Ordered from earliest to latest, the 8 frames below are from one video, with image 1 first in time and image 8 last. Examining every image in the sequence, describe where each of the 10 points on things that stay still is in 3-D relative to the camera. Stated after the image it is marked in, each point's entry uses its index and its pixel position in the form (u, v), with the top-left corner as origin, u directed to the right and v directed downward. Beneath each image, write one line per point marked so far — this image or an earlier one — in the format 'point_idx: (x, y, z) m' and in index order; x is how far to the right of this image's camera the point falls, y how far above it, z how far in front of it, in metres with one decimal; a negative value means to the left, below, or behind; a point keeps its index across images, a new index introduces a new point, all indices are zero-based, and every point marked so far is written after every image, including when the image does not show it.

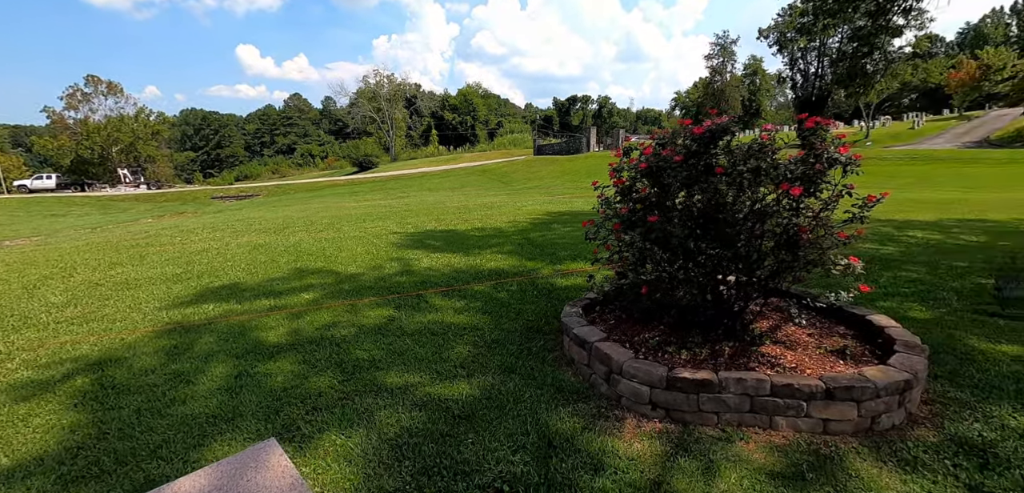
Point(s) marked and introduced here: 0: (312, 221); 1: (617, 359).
0: (-4.0, +0.5, +10.2) m
1: (+0.4, -0.5, +2.1) m
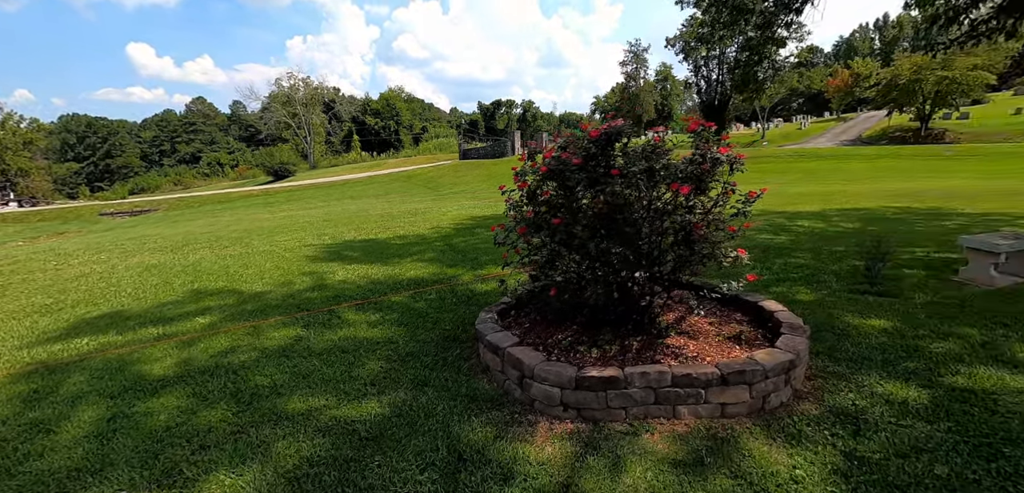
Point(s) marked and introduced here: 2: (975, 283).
0: (-5.6, +0.2, +9.4) m
1: (+0.1, -0.5, +2.1) m
2: (+4.2, -0.3, +4.5) m
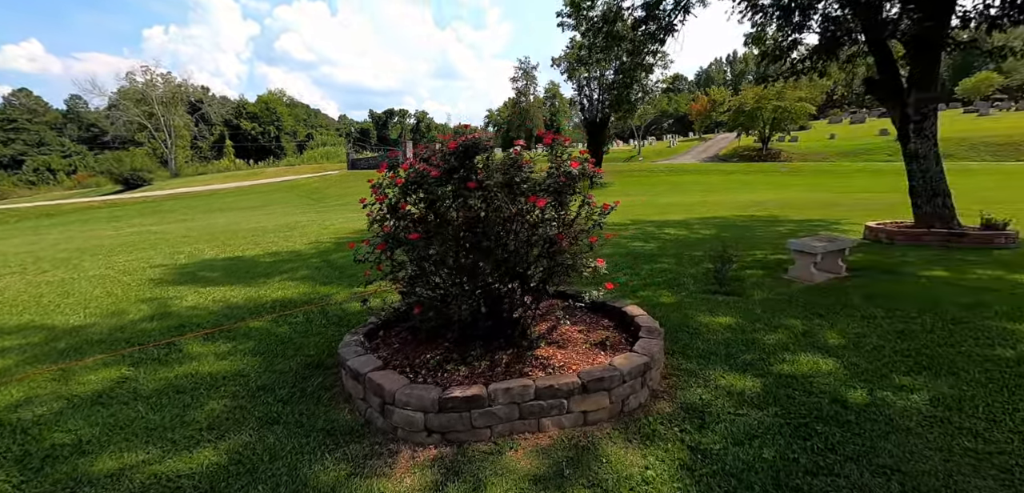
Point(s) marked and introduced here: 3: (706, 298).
0: (-7.6, -0.2, +7.9) m
1: (-0.5, -0.6, +2.0) m
2: (+3.0, -0.3, +5.2) m
3: (+1.7, -0.5, +4.5) m
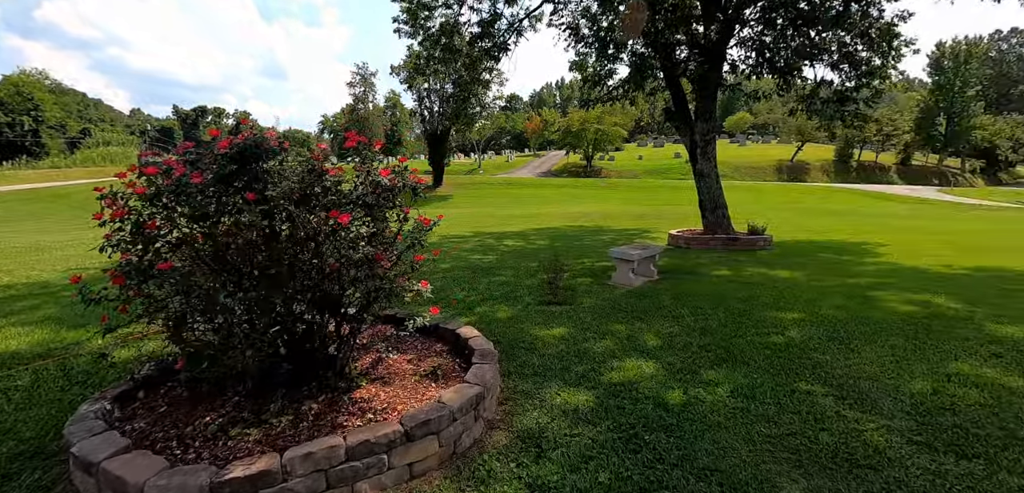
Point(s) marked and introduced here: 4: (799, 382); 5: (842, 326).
0: (-9.7, -0.7, +4.8) m
1: (-1.1, -0.7, +1.5) m
2: (+1.2, -0.4, +5.6) m
3: (+0.2, -0.6, +4.5) m
4: (+1.7, -0.8, +2.9) m
5: (+2.6, -0.6, +3.9) m
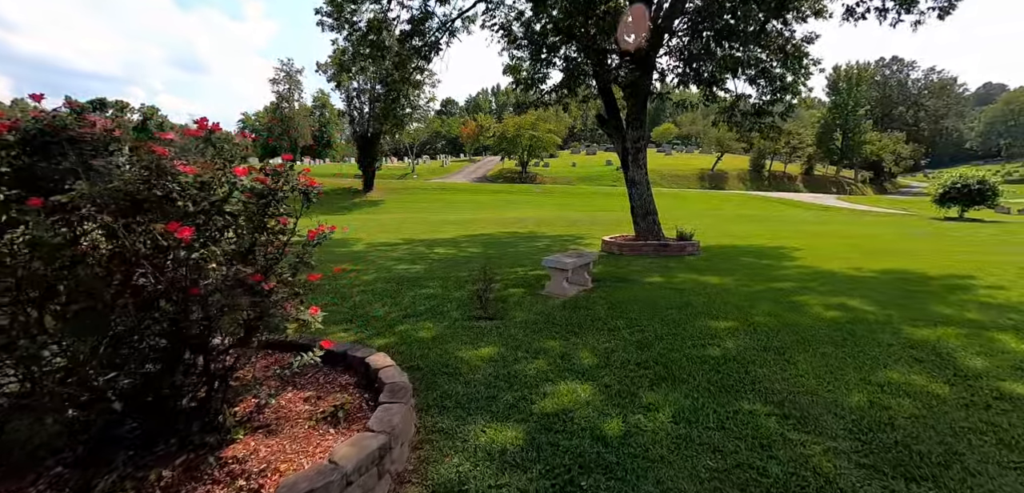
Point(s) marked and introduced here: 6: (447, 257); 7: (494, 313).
0: (-10.3, -0.9, +3.2) m
1: (-1.3, -0.7, +0.9) m
2: (+0.5, -0.5, +5.4) m
3: (-0.4, -0.7, +4.1) m
4: (+1.2, -0.8, +2.7) m
5: (+2.0, -0.7, +3.8) m
6: (-1.1, -0.2, +8.6) m
7: (-0.2, -0.6, +4.5) m
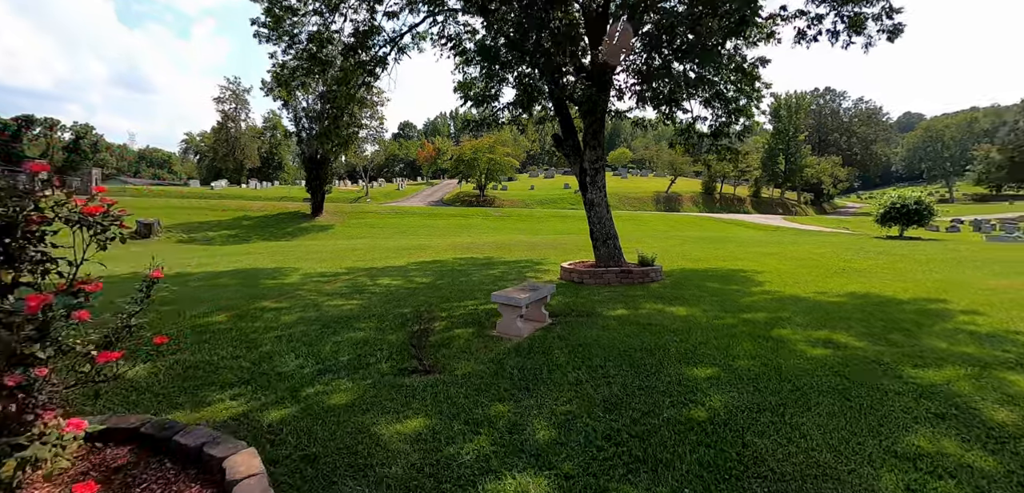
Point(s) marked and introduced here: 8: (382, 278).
0: (-10.6, -1.2, +1.6) m
1: (-1.5, -0.9, +0.1) m
2: (0.0, -0.8, +4.6) m
3: (-0.8, -0.9, +3.3) m
4: (+0.9, -1.0, +2.0) m
5: (+1.6, -0.9, +3.2) m
6: (-1.9, -0.6, +7.7) m
7: (-0.6, -0.9, +3.8) m
8: (-2.4, -0.6, +9.0) m
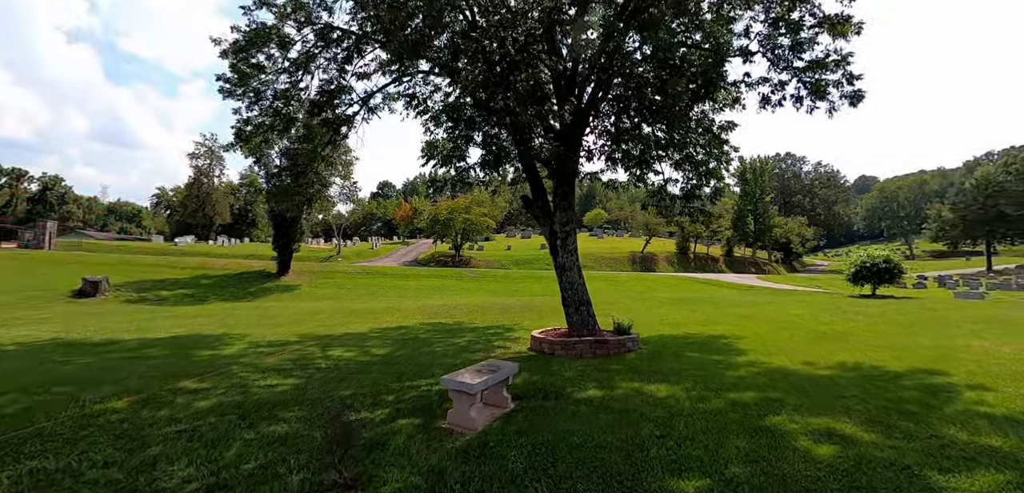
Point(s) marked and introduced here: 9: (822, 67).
0: (-10.8, -1.5, +0.4) m
1: (-1.6, -0.9, -0.7) m
2: (-0.4, -1.4, +3.9) m
3: (-1.1, -1.4, +2.6) m
4: (+0.7, -1.3, +1.3) m
5: (+1.3, -1.3, +2.5) m
6: (-2.4, -1.6, +6.9) m
7: (-1.0, -1.4, +3.0) m
8: (-2.9, -1.7, +8.2) m
9: (+6.0, +3.5, +9.7) m
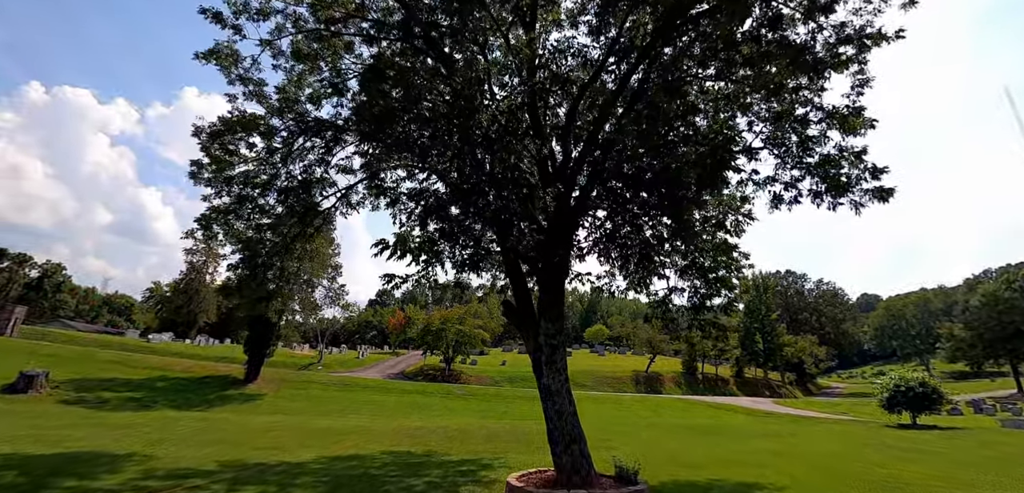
0: (-11.2, -1.0, -1.3) m
1: (-2.0, -0.4, -2.3) m
2: (-0.8, -2.0, +2.1) m
3: (-1.5, -1.6, +0.8) m
4: (+0.3, -1.3, -0.4) m
5: (+0.9, -1.6, +0.8) m
6: (-2.8, -2.7, +4.9) m
7: (-1.4, -1.7, +1.2) m
8: (-3.3, -3.1, +6.2) m
9: (+5.7, +1.5, +8.7) m
